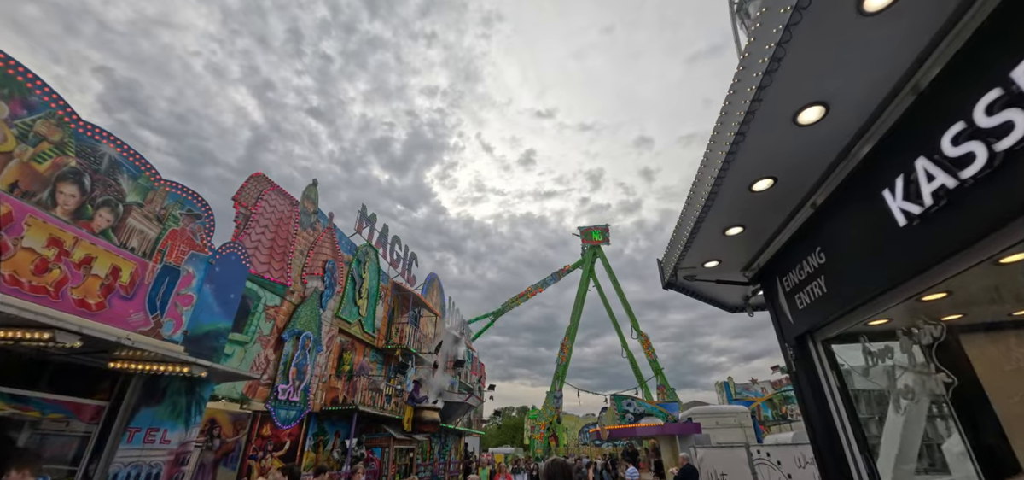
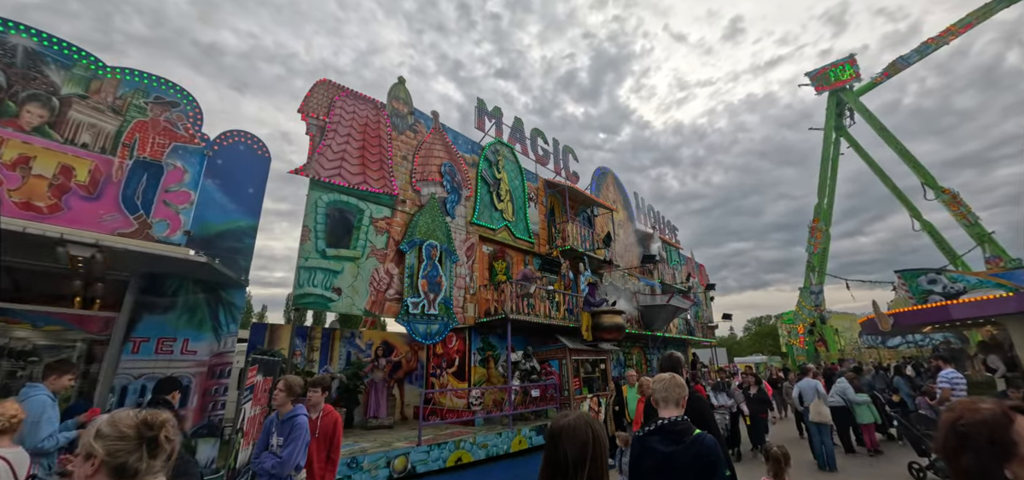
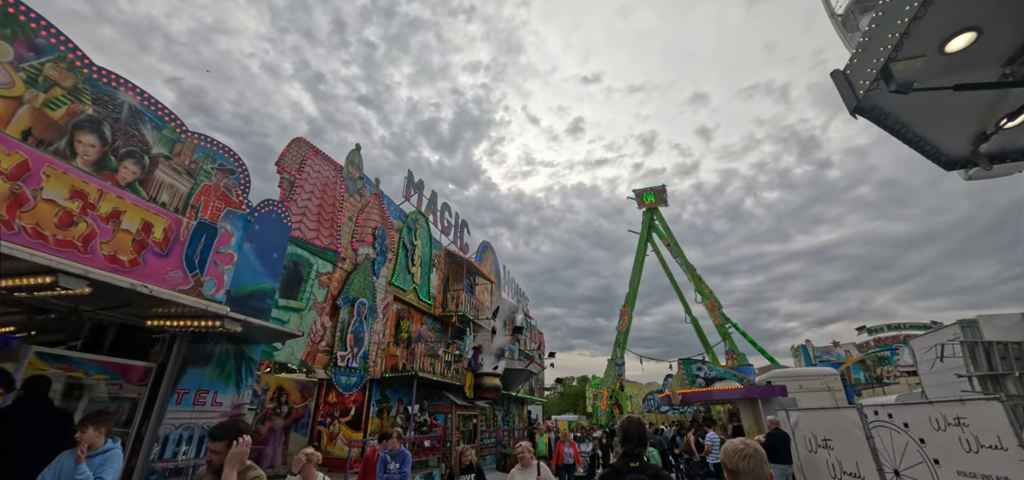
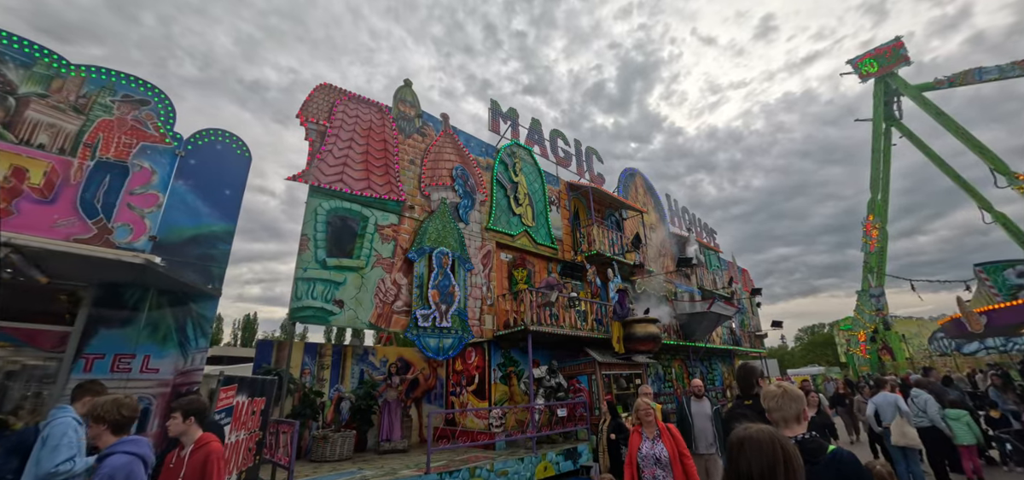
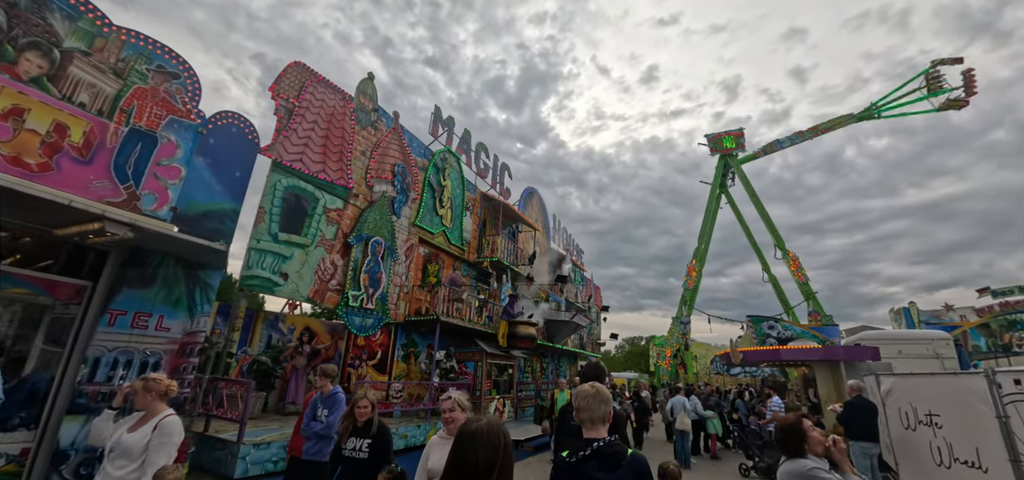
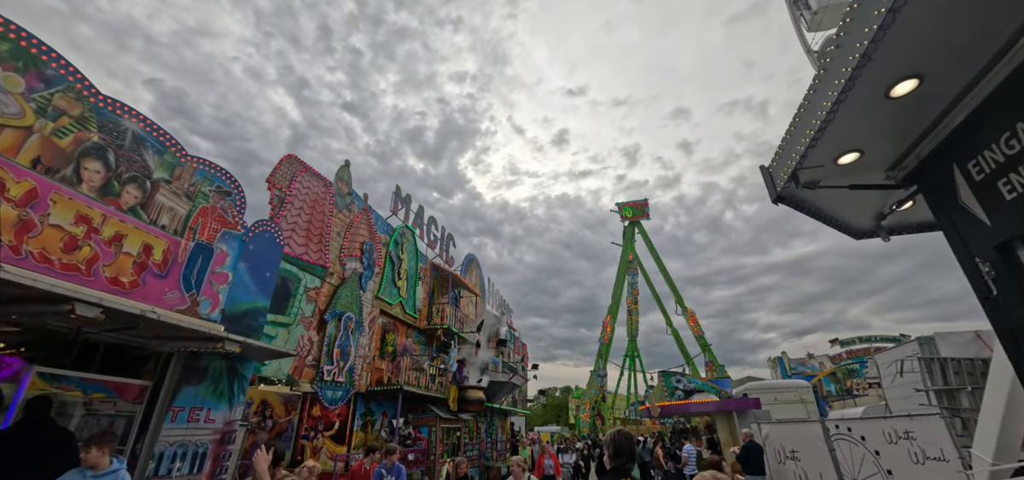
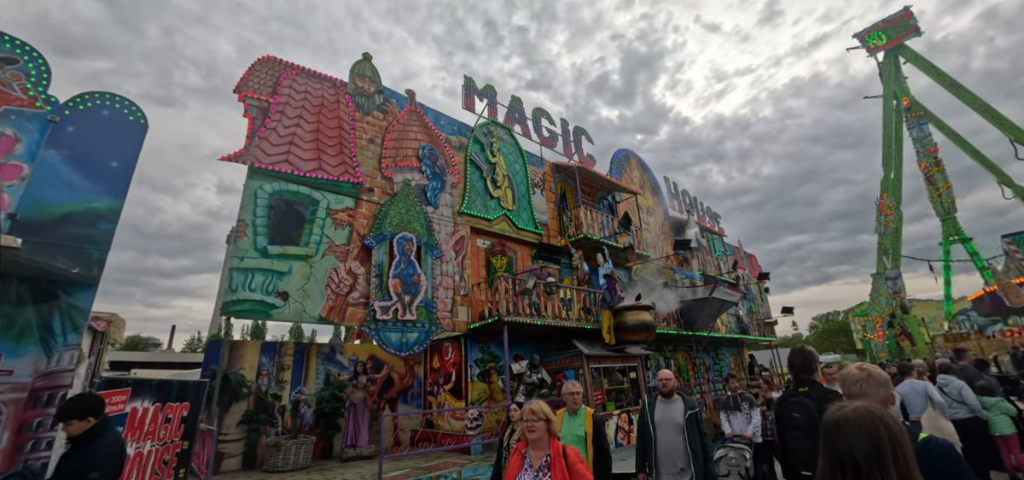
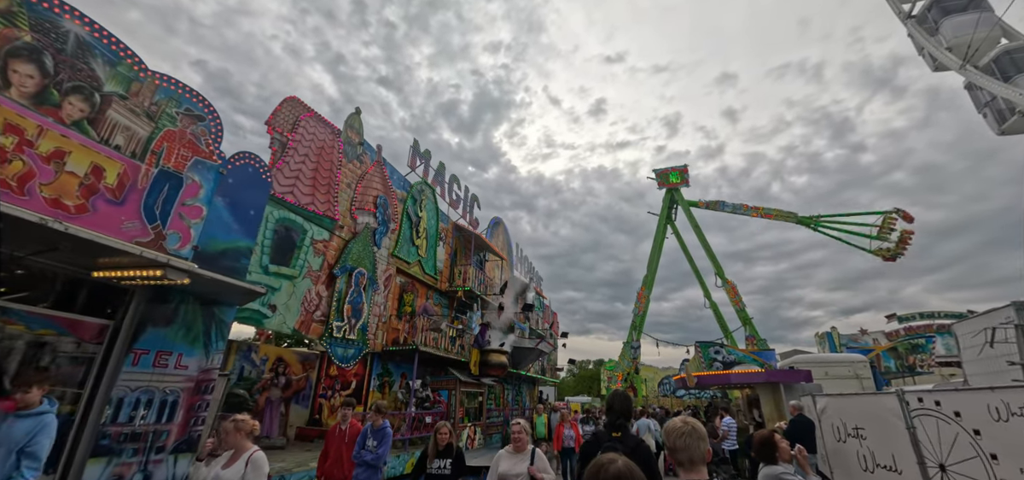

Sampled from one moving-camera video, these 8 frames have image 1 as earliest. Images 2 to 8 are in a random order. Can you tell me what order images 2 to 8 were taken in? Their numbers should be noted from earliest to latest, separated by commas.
6, 3, 8, 5, 2, 4, 7
